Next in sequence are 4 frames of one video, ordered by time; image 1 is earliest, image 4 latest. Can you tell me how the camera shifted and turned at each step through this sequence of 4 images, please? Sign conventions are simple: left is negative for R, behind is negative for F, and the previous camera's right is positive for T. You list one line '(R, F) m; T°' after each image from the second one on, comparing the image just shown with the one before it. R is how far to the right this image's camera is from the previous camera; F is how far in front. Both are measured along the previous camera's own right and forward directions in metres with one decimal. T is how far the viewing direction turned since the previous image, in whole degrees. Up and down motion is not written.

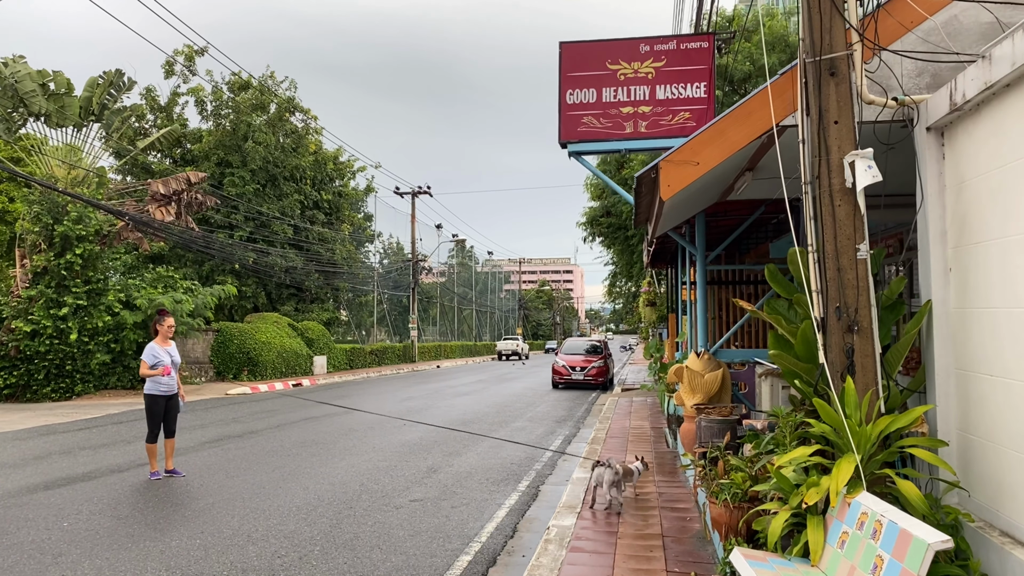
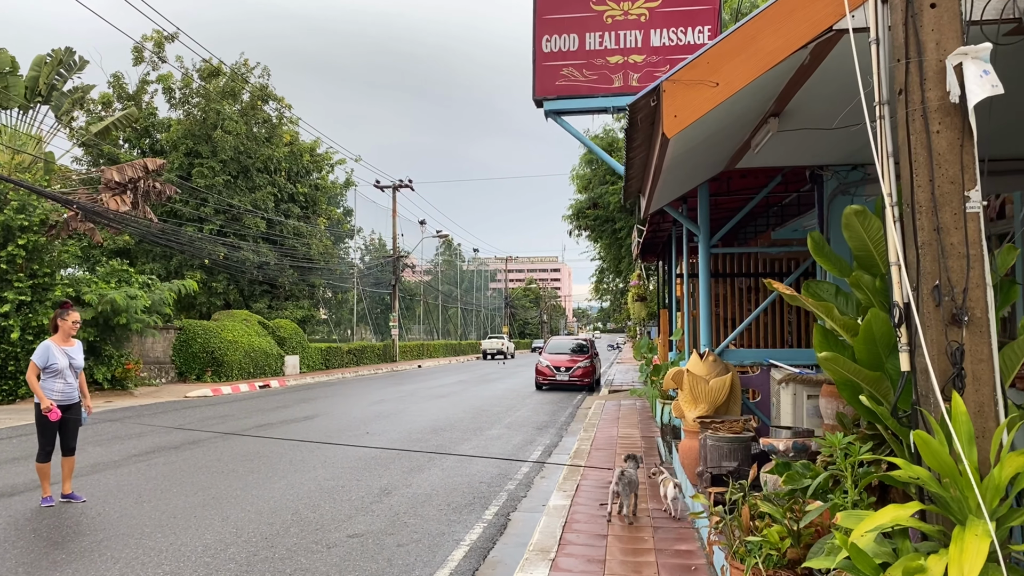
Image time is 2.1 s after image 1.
(+0.2, +1.2) m; +1°
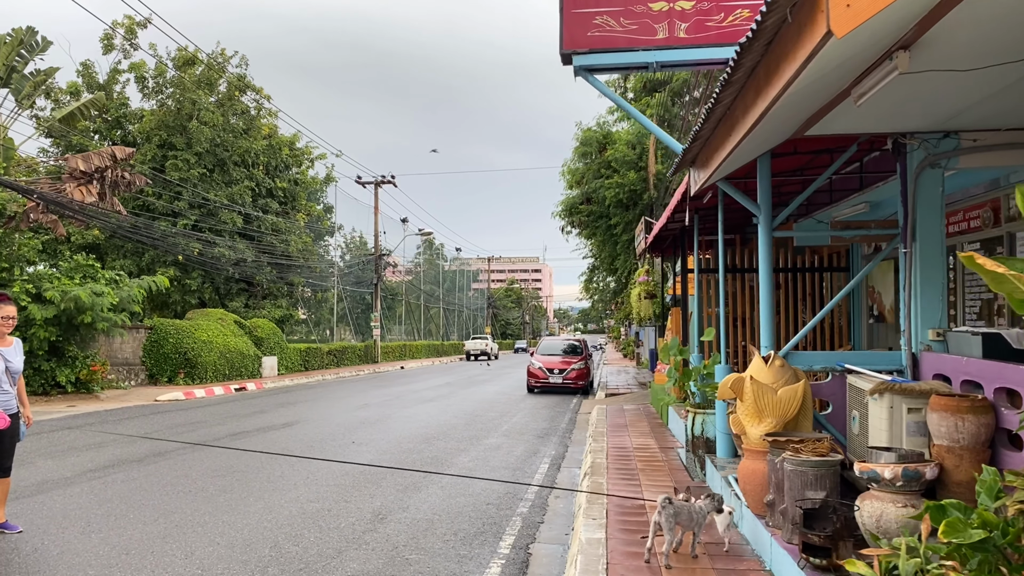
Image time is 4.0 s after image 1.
(-0.3, +0.9) m; +2°
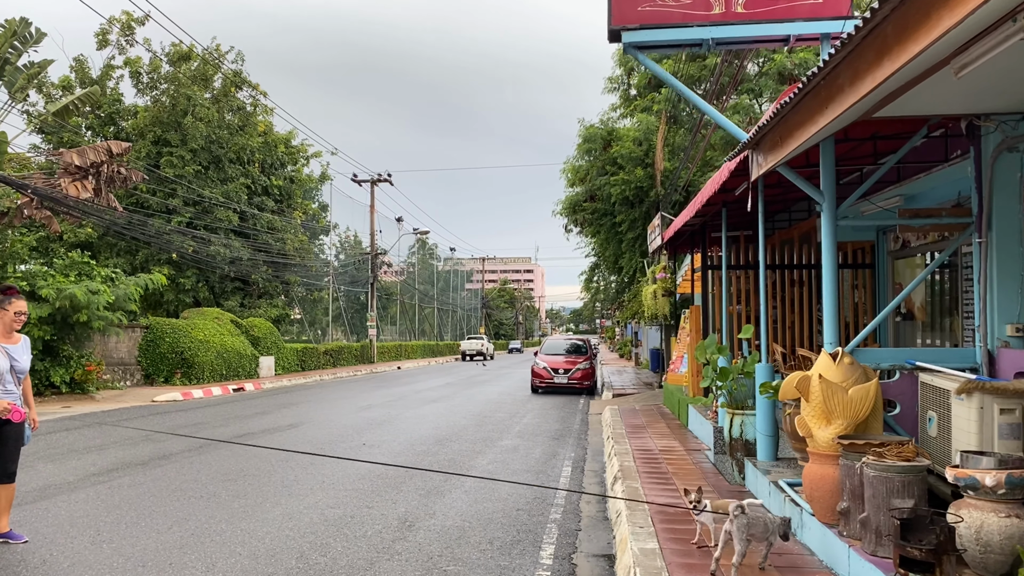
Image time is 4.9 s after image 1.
(-0.3, +0.3) m; +1°
